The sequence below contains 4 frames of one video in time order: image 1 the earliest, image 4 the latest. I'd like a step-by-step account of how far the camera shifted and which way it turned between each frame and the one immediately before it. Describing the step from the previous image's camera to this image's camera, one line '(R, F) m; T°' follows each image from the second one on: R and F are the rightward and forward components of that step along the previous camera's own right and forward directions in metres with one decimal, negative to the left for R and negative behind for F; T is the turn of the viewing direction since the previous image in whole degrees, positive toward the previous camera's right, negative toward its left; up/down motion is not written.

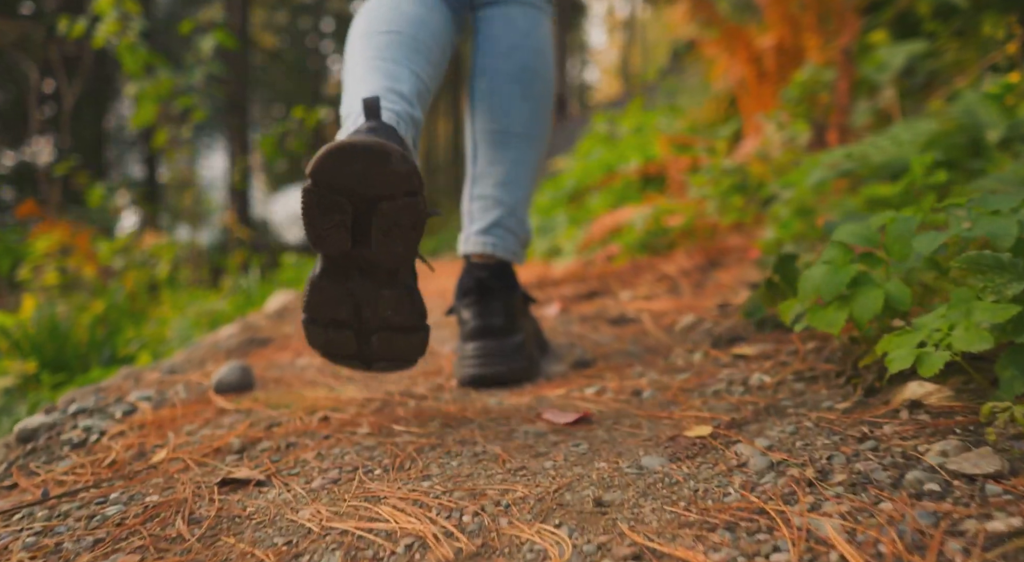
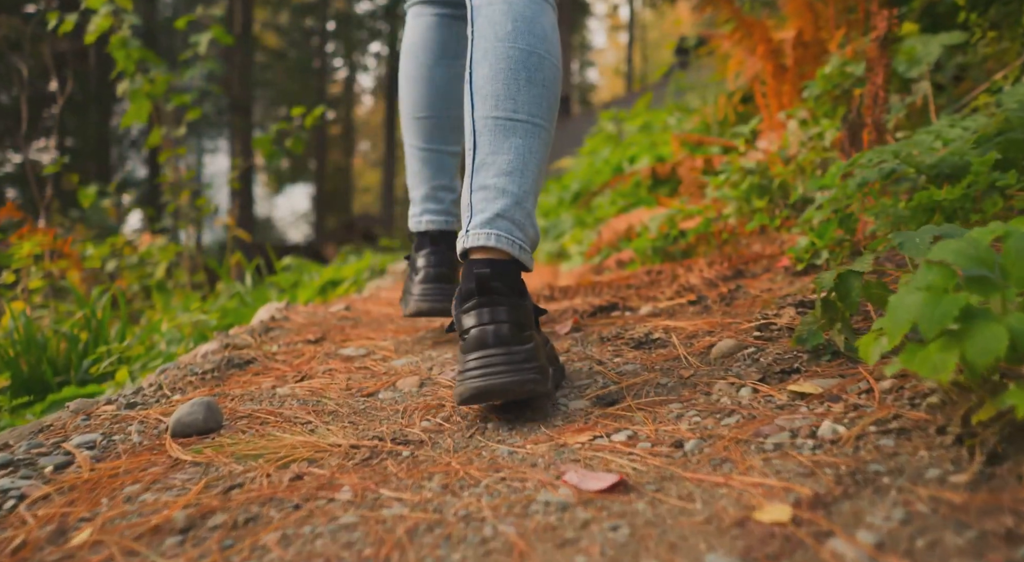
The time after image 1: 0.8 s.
(0.0, +0.2) m; 0°
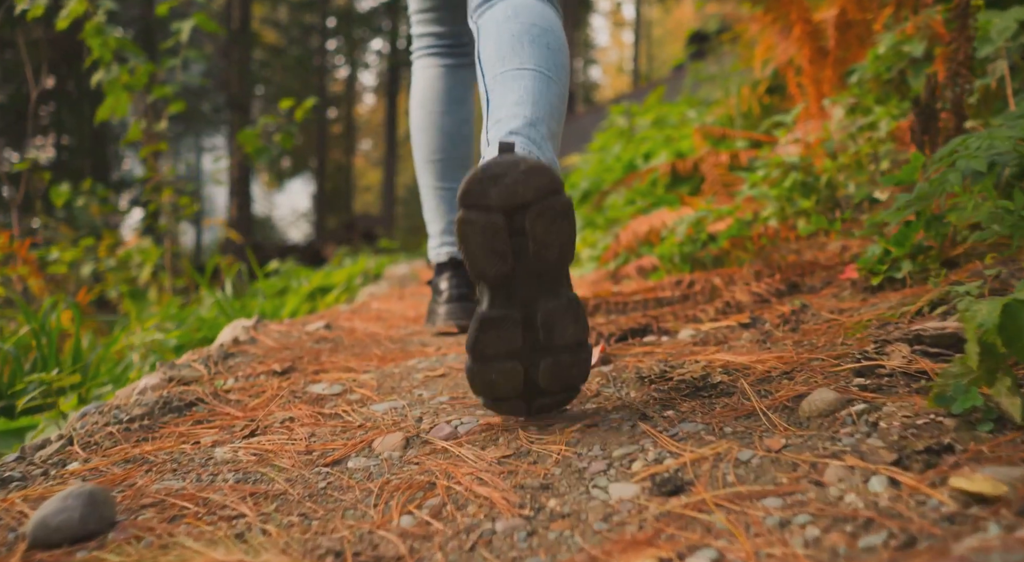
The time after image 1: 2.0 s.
(0.0, +0.4) m; 0°
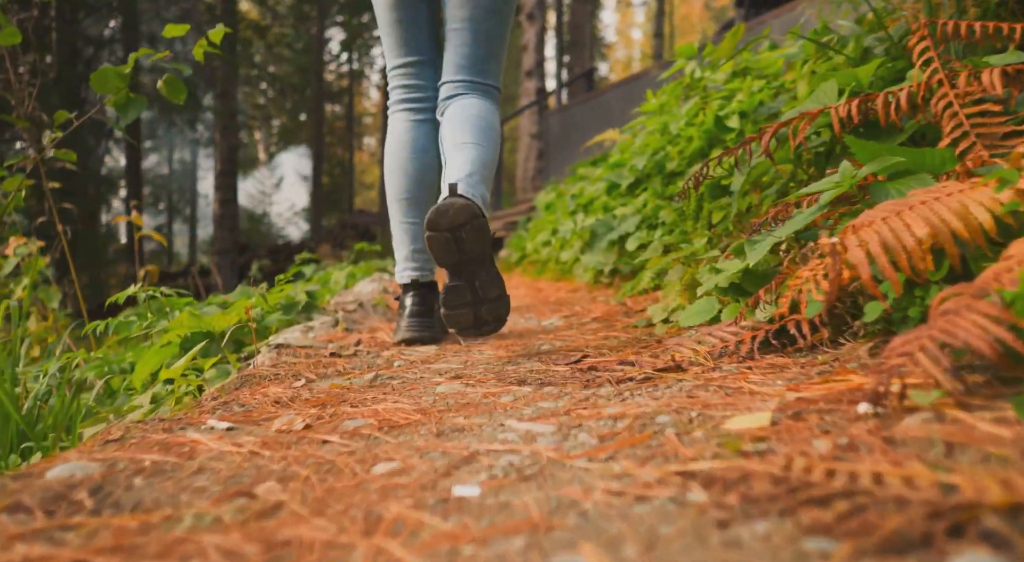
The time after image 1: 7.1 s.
(-0.1, +2.2) m; 0°
